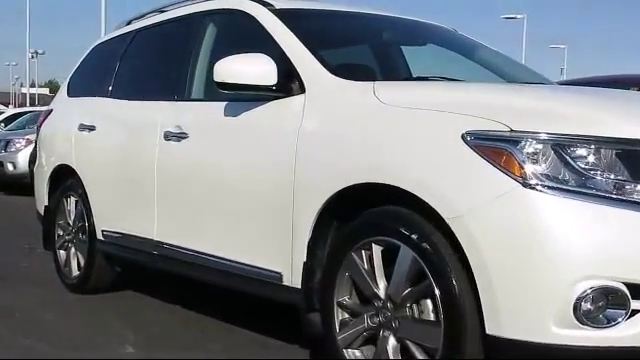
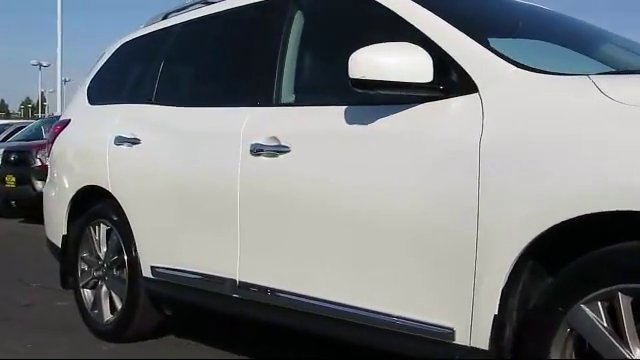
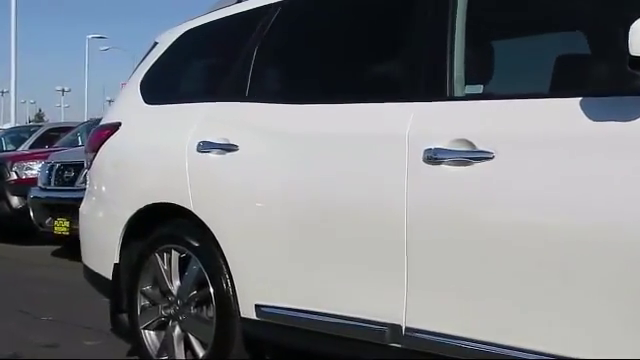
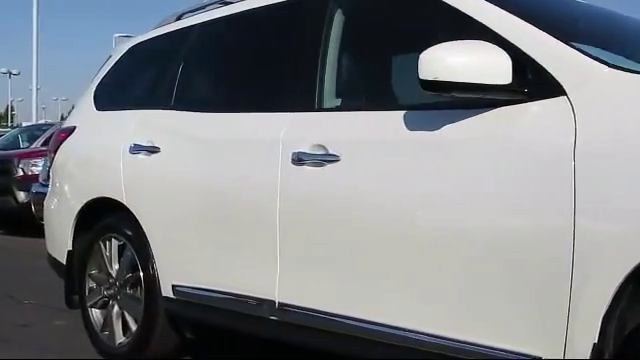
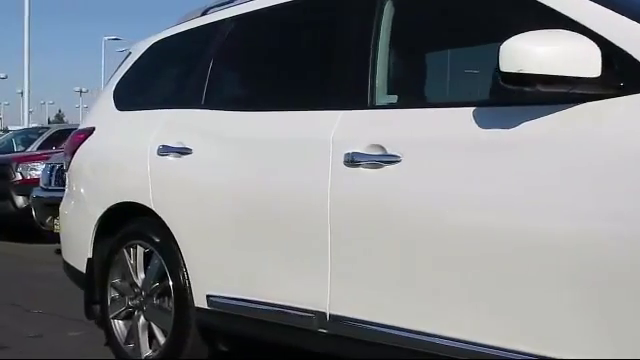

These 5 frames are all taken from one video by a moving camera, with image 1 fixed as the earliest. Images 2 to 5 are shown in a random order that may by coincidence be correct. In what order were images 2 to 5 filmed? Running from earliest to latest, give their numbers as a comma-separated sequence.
2, 4, 5, 3
